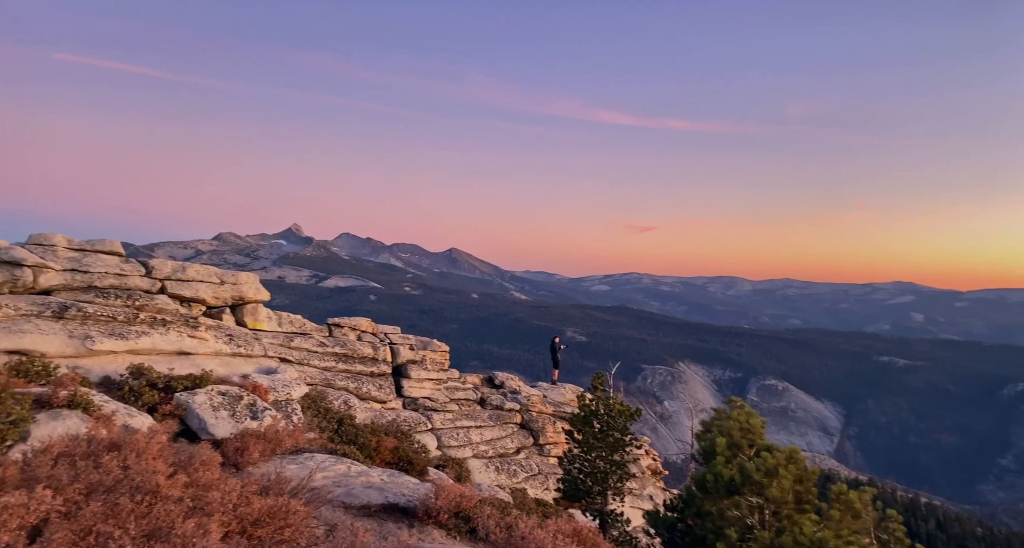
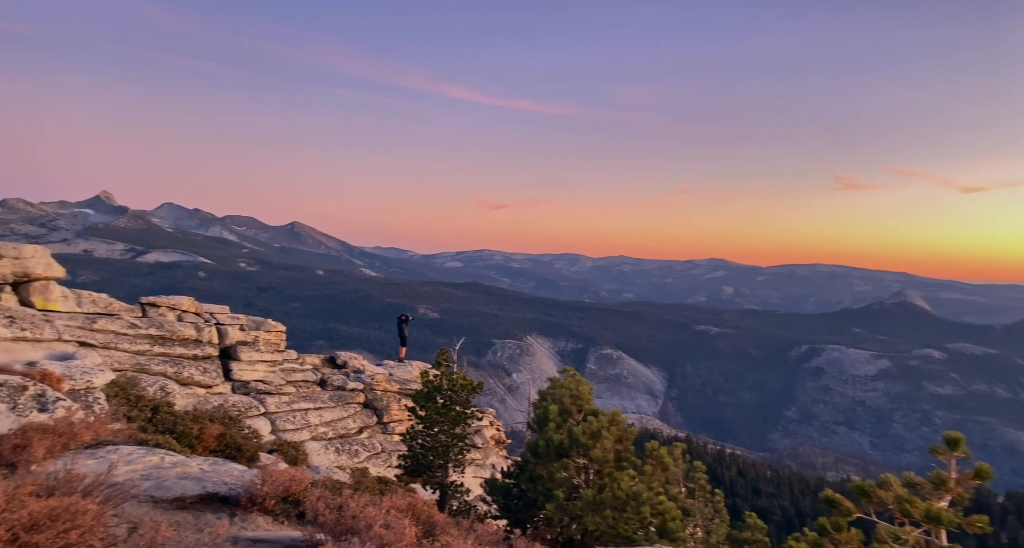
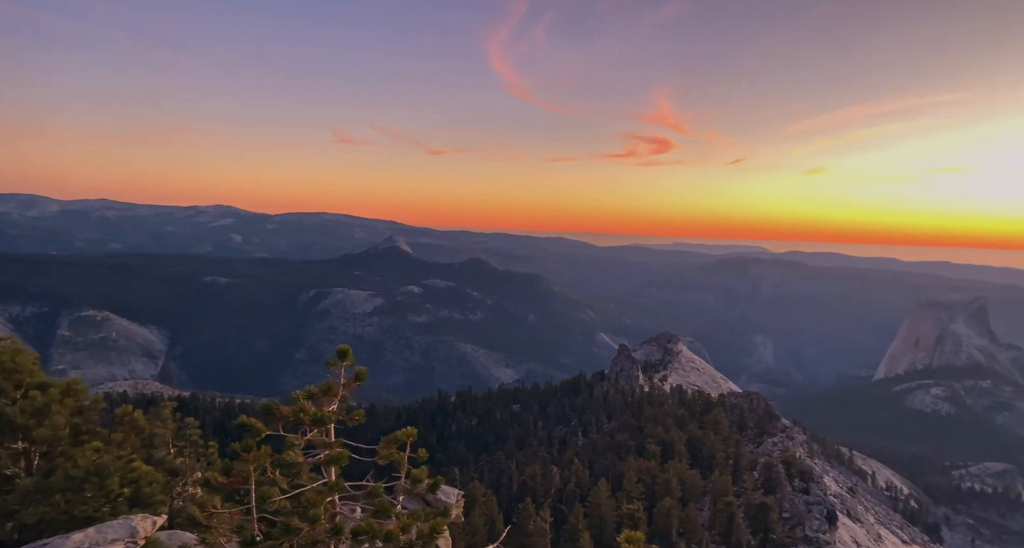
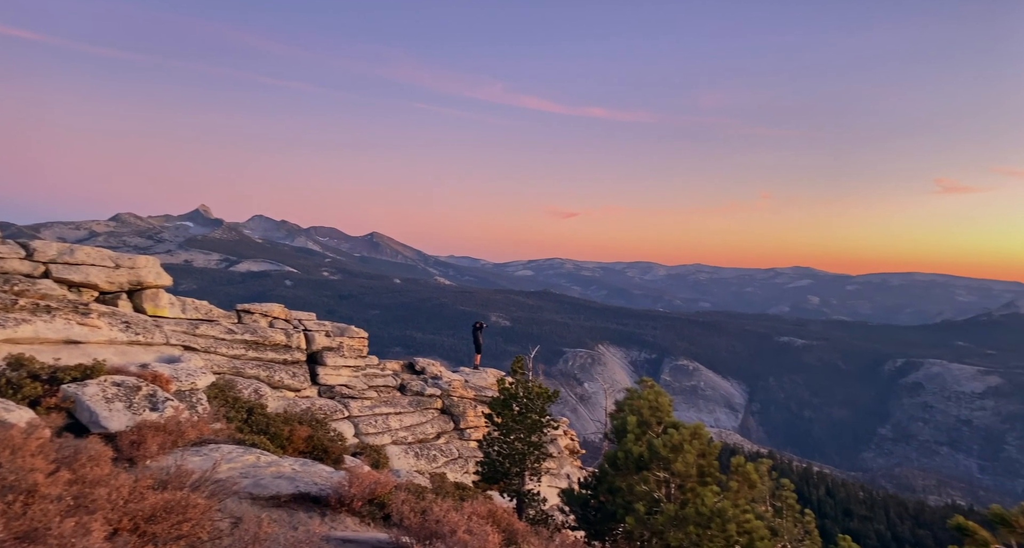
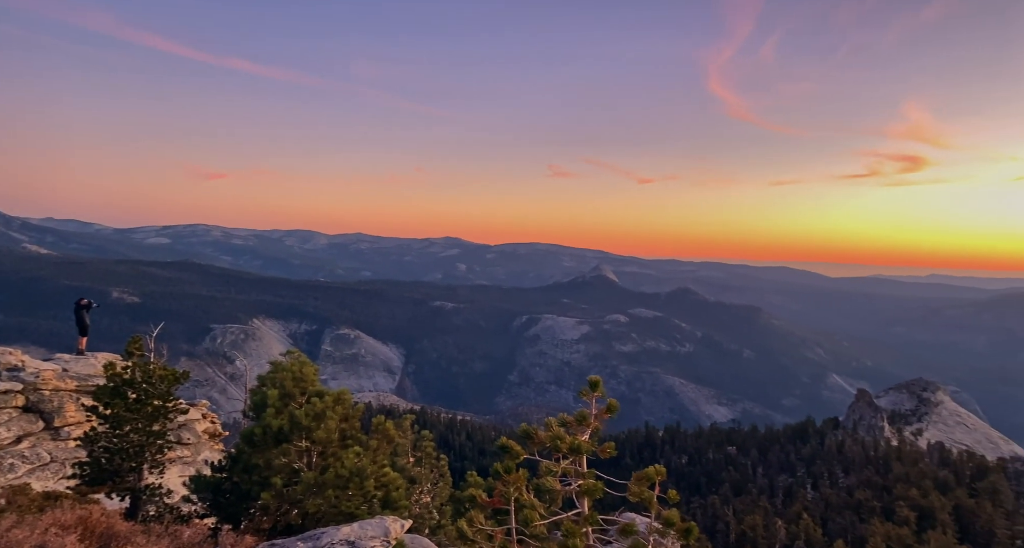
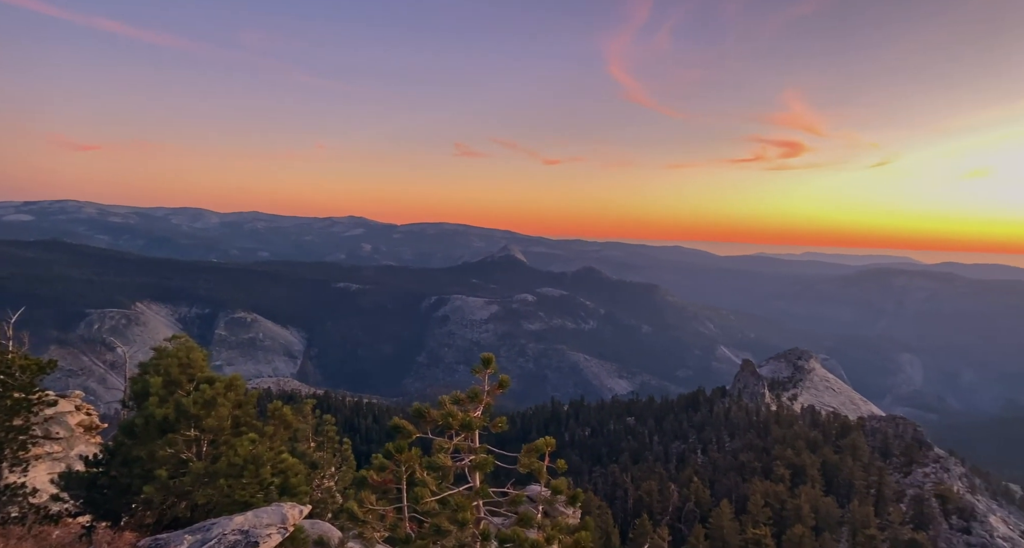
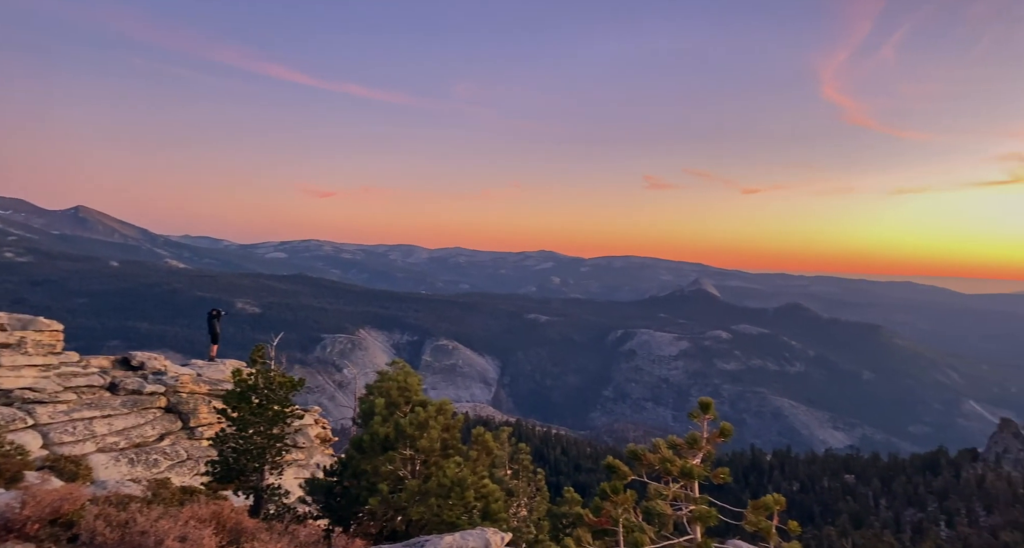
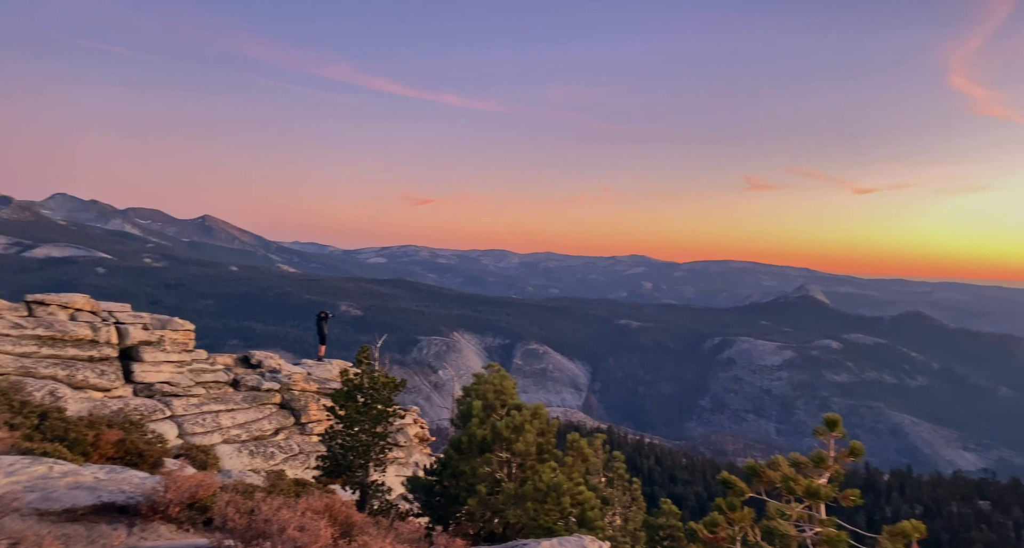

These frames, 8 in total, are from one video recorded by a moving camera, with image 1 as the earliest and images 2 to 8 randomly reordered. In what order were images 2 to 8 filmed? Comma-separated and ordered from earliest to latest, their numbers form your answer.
4, 2, 8, 7, 5, 6, 3
